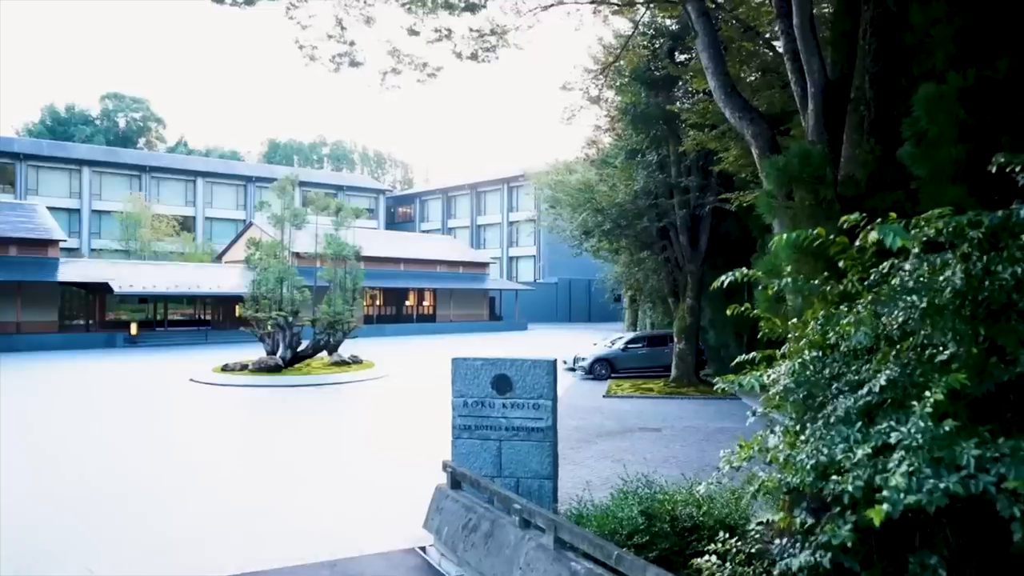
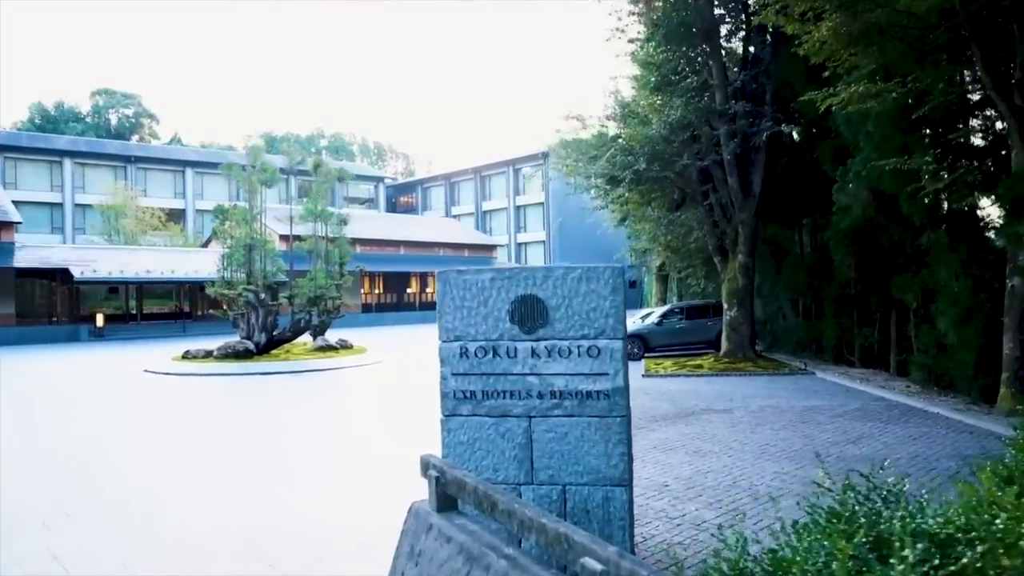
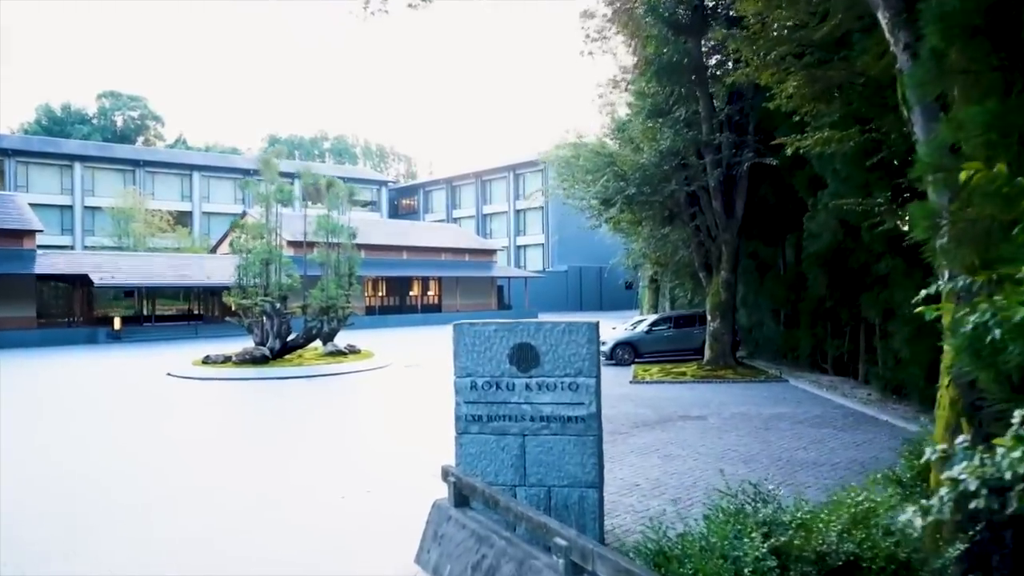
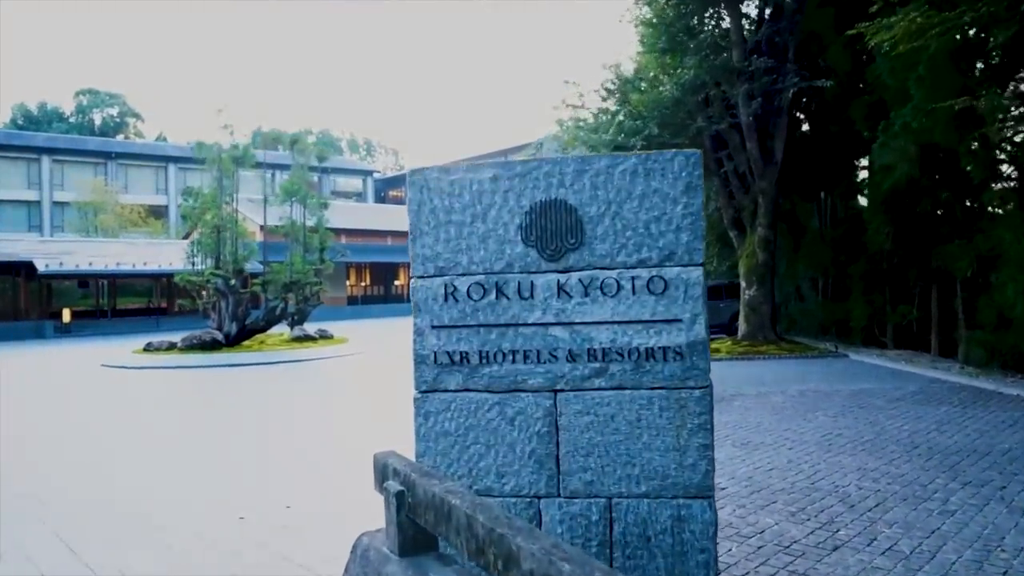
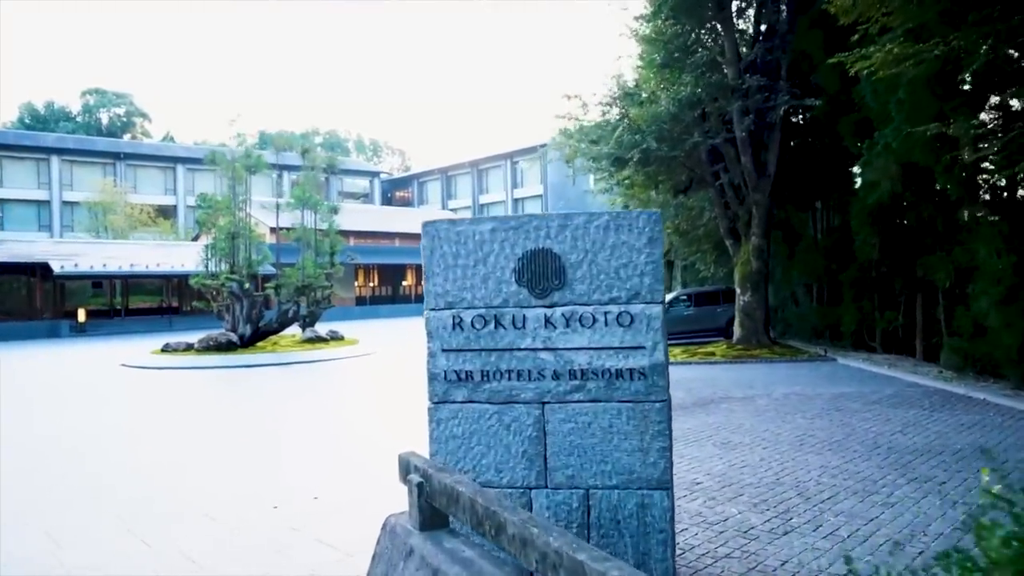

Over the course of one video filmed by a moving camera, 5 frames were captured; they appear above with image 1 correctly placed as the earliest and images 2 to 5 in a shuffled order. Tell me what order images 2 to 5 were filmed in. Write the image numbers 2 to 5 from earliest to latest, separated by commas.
3, 2, 5, 4
